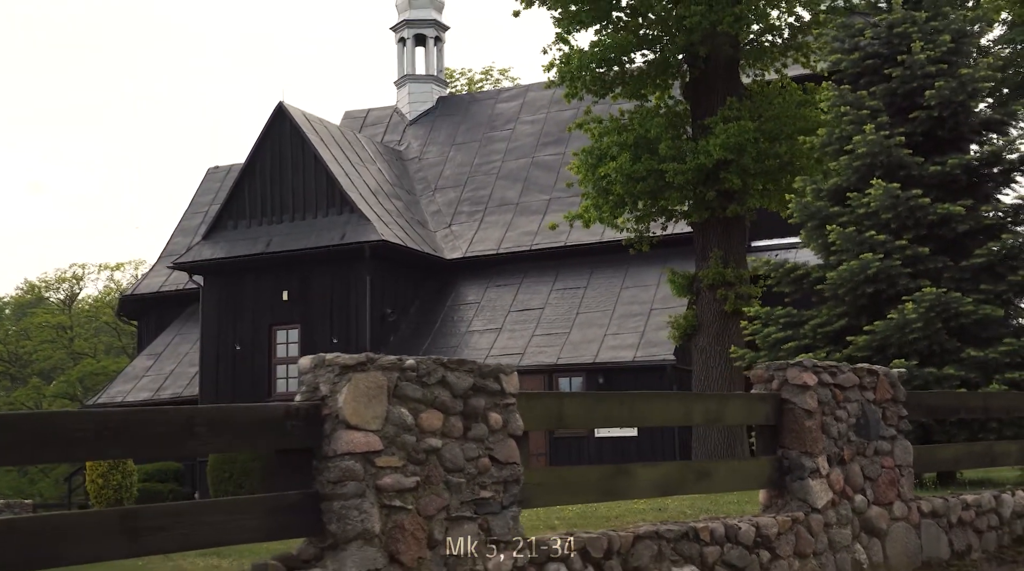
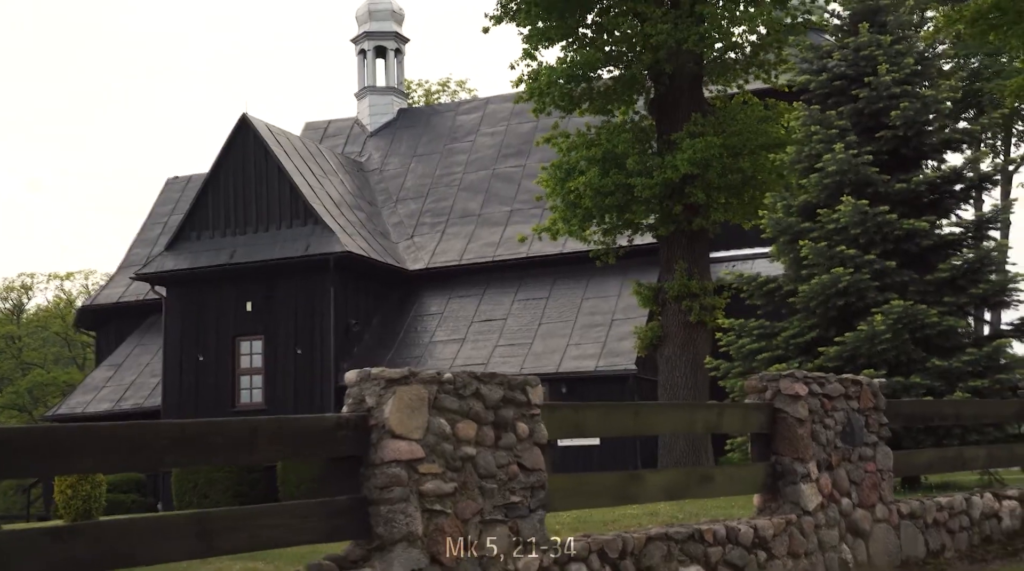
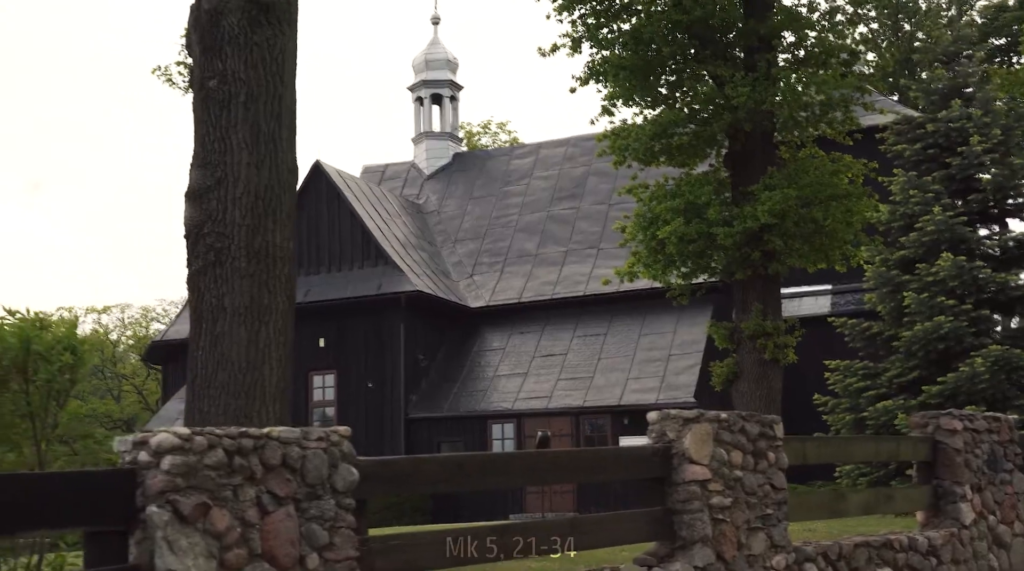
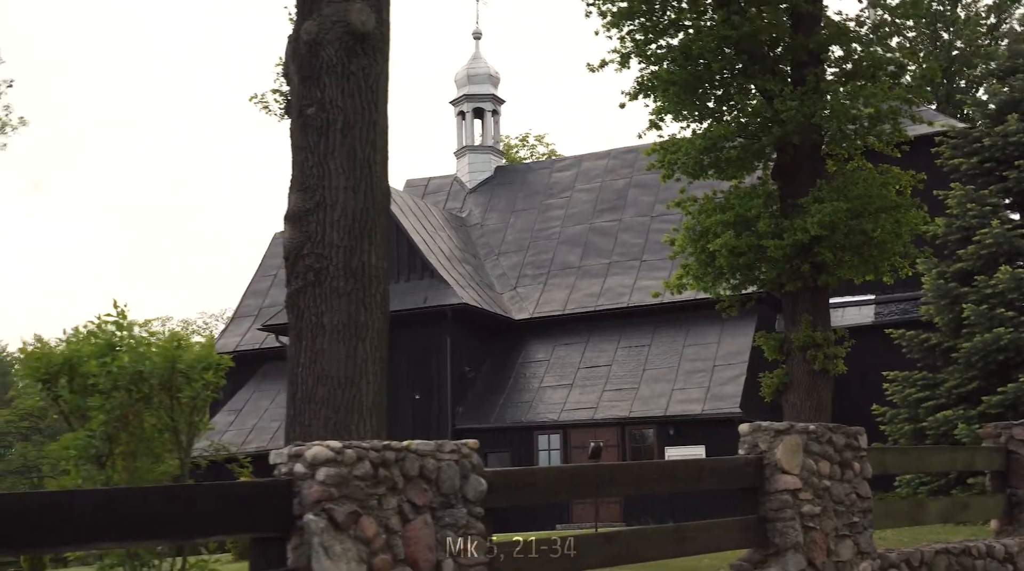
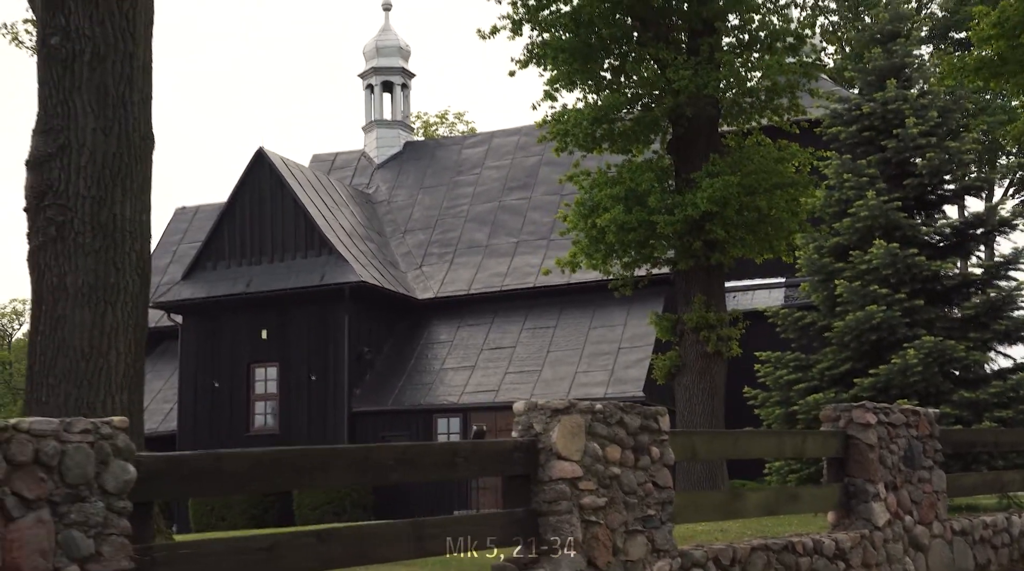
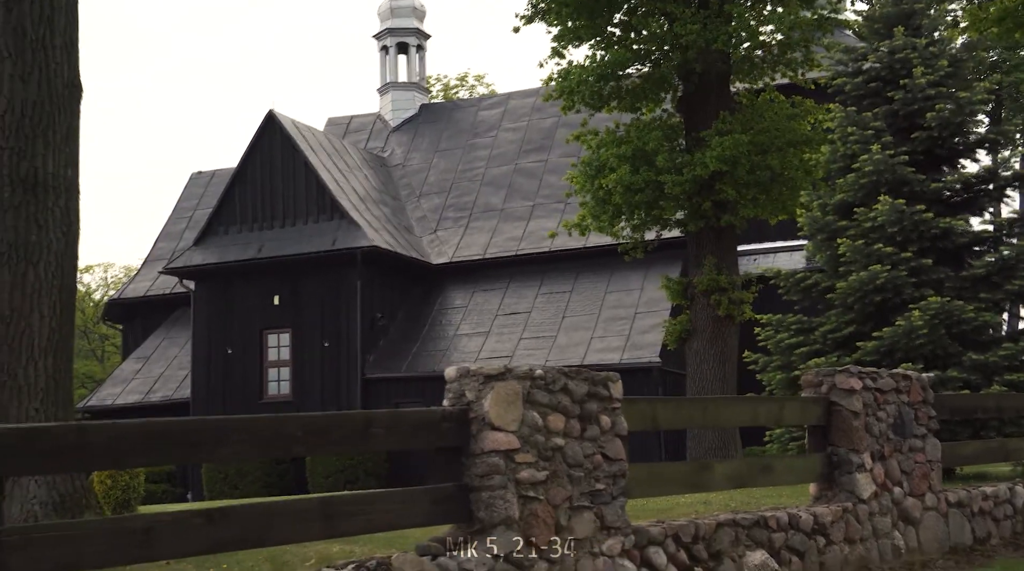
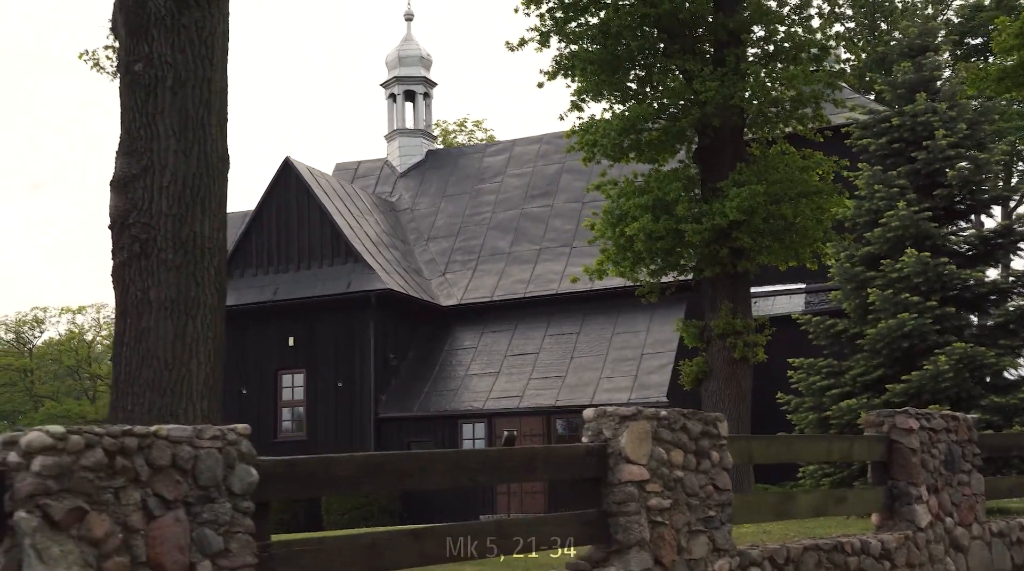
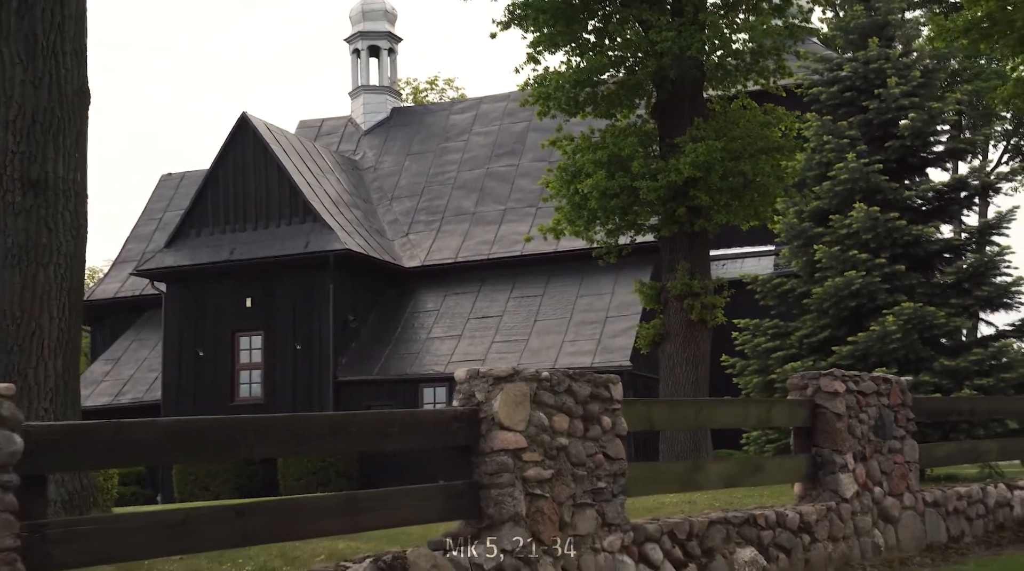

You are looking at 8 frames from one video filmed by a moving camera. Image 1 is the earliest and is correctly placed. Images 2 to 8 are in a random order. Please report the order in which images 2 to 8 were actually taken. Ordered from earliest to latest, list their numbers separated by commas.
2, 6, 8, 5, 7, 3, 4
